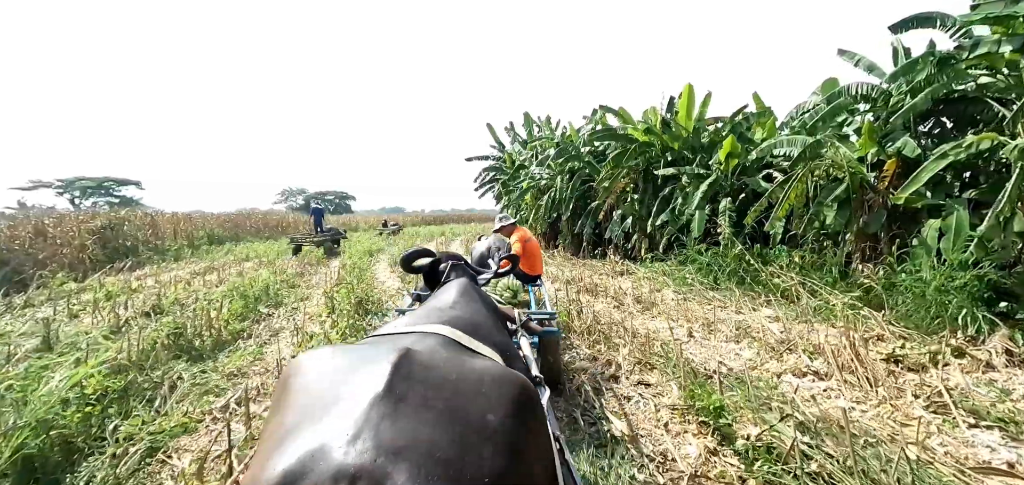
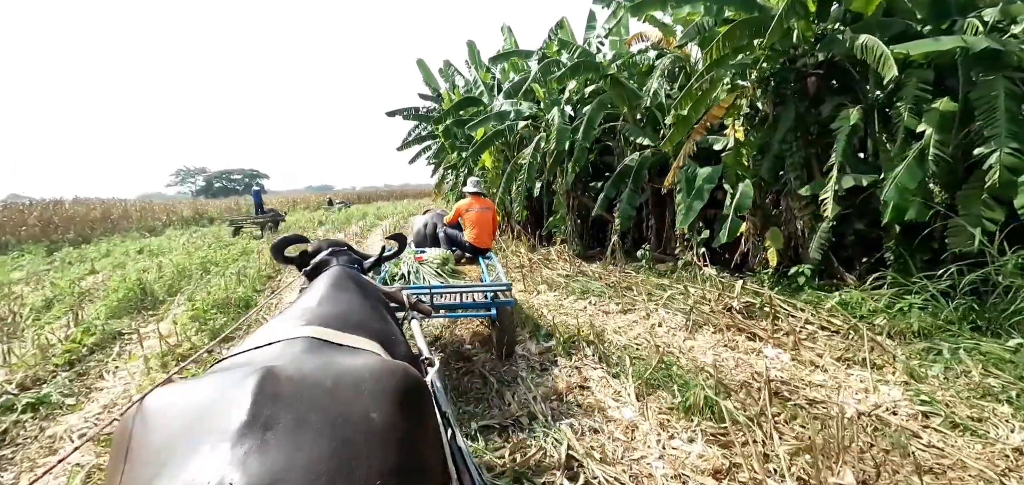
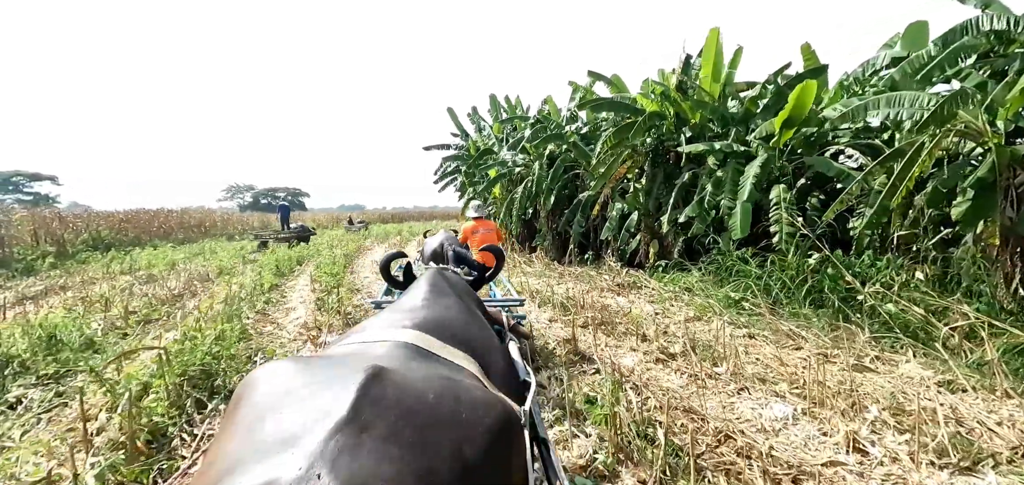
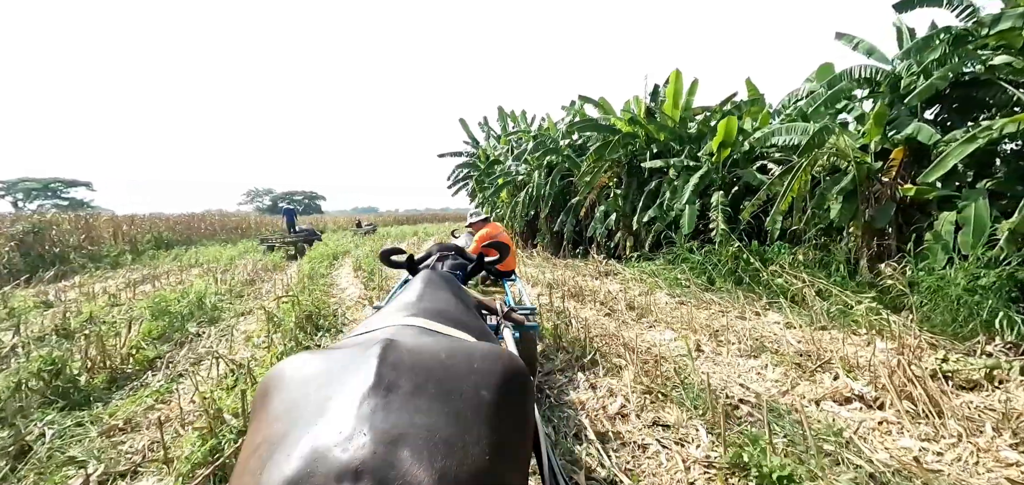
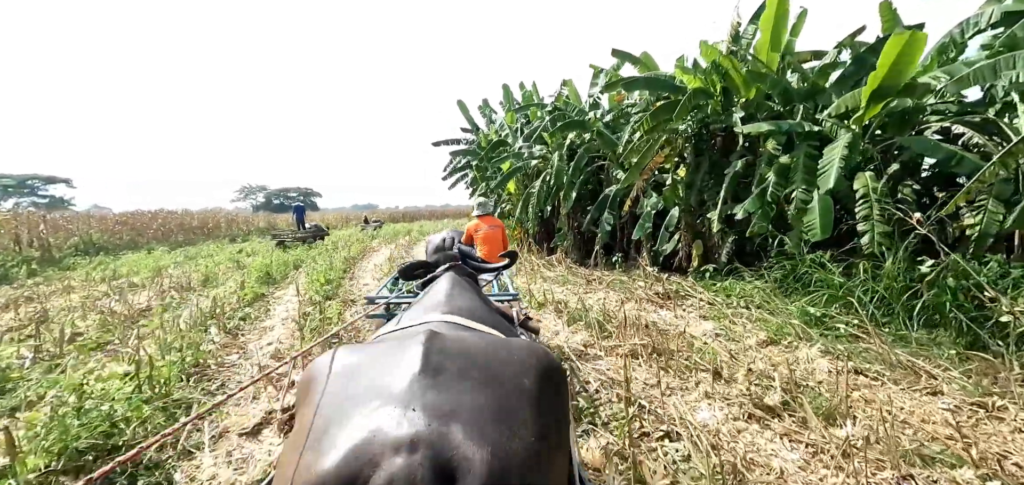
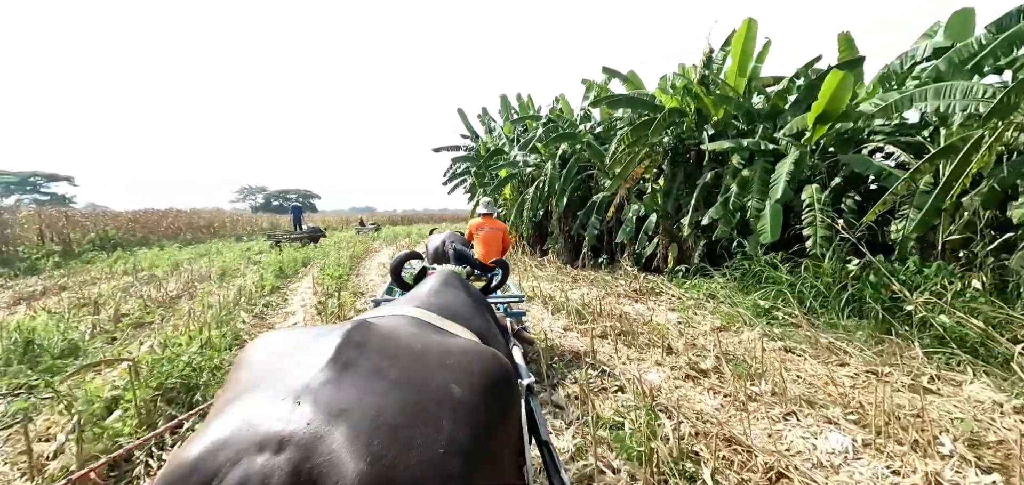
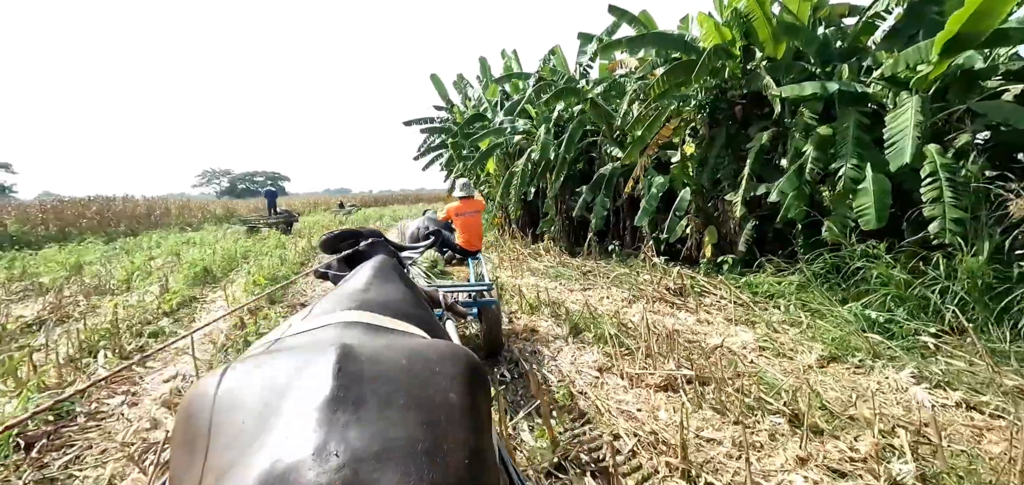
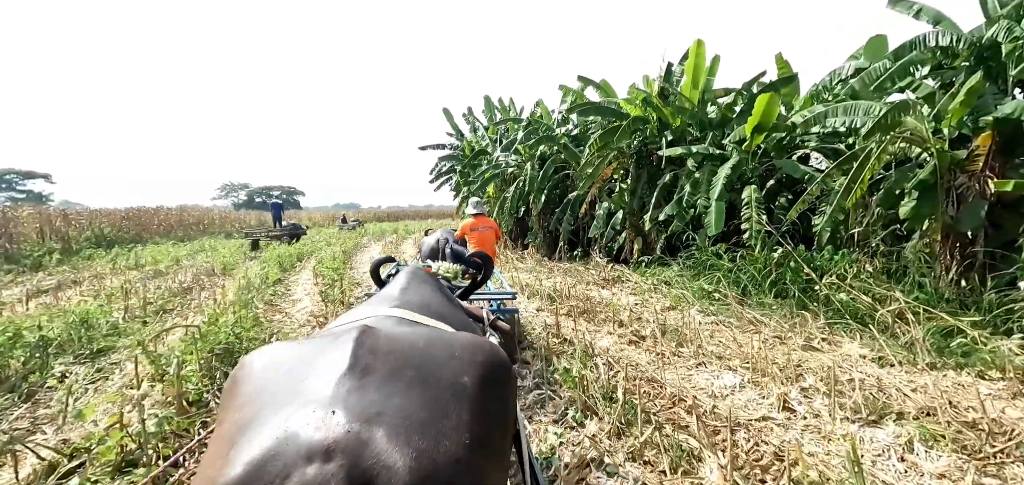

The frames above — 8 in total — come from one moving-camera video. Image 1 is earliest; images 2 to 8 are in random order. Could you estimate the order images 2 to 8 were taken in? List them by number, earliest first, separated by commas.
4, 8, 3, 6, 5, 7, 2
